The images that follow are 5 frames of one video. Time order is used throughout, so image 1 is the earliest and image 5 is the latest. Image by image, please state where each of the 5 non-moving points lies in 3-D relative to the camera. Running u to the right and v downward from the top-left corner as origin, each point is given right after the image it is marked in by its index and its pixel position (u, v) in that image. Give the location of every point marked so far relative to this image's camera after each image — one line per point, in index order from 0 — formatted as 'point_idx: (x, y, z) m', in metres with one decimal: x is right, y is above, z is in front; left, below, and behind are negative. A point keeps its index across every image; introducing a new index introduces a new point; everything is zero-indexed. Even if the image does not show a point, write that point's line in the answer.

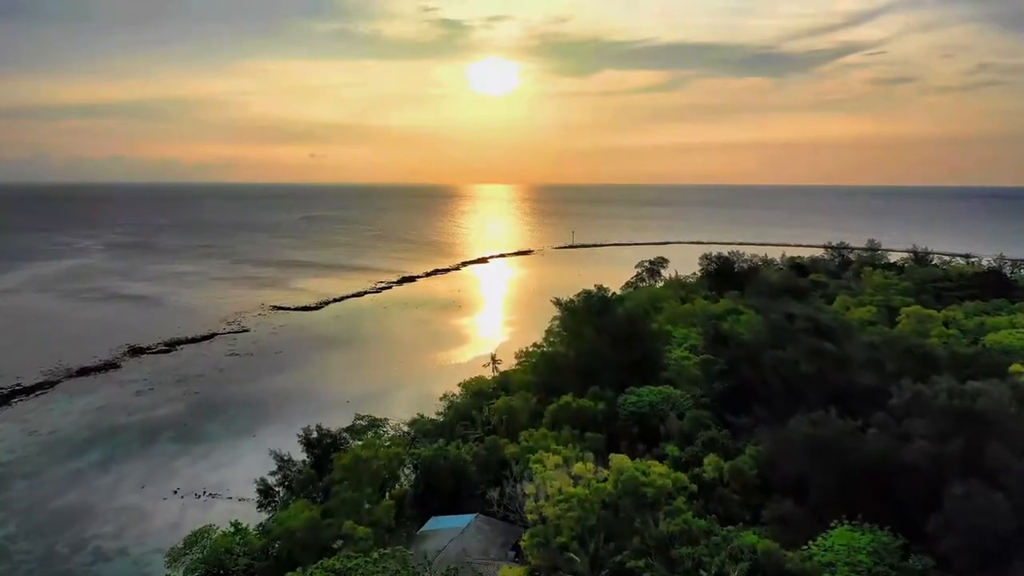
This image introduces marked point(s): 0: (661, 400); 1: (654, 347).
0: (+3.6, -2.7, +15.6) m
1: (+4.2, -1.7, +19.0) m
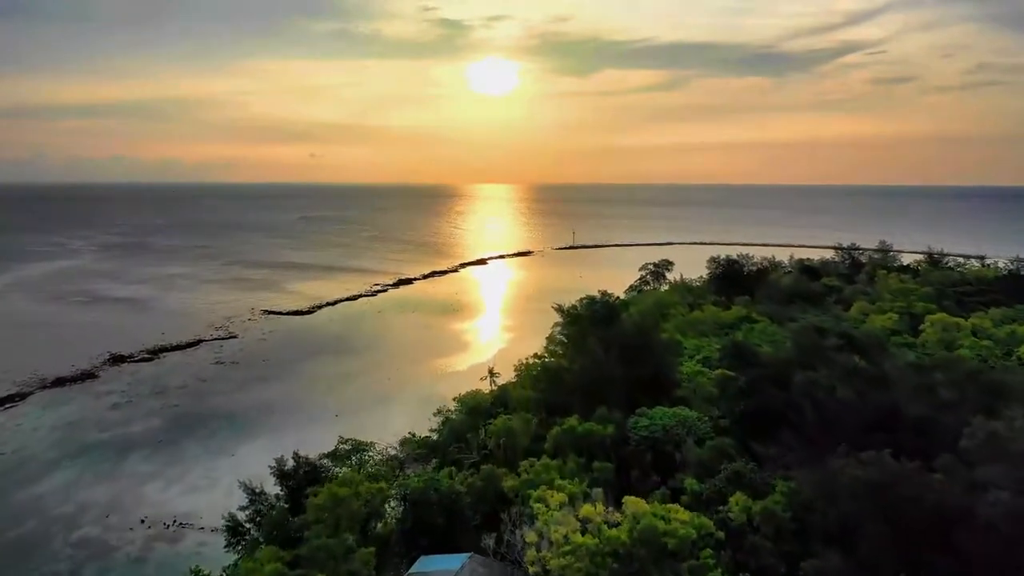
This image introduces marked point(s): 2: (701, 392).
0: (+3.6, -2.9, +14.1) m
1: (+4.2, -2.0, +17.5) m
2: (+4.7, -2.6, +16.1) m
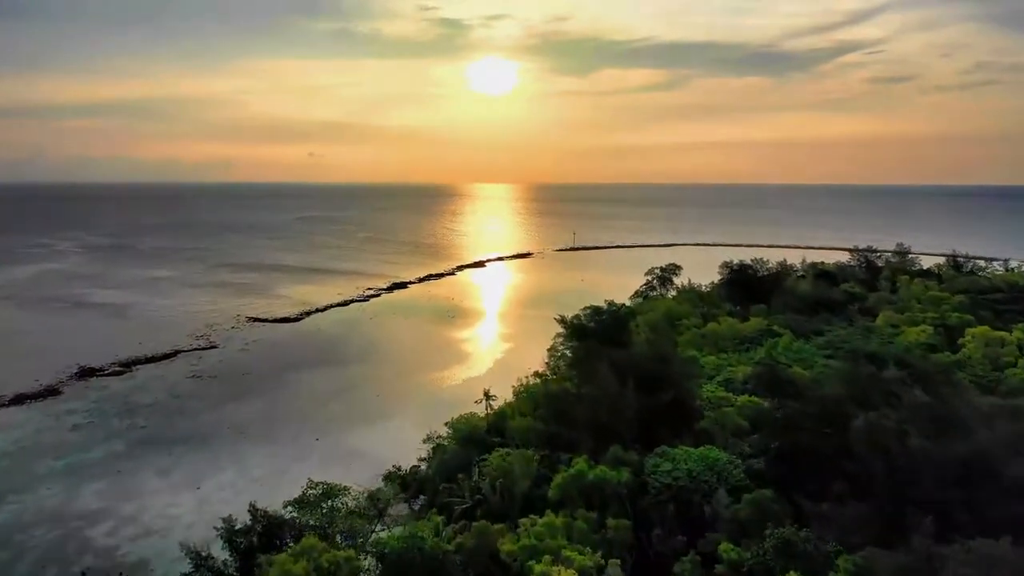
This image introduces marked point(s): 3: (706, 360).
0: (+3.5, -3.3, +11.9) m
1: (+4.1, -2.3, +15.3) m
2: (+4.7, -3.0, +13.9) m
3: (+5.8, -2.2, +19.4) m
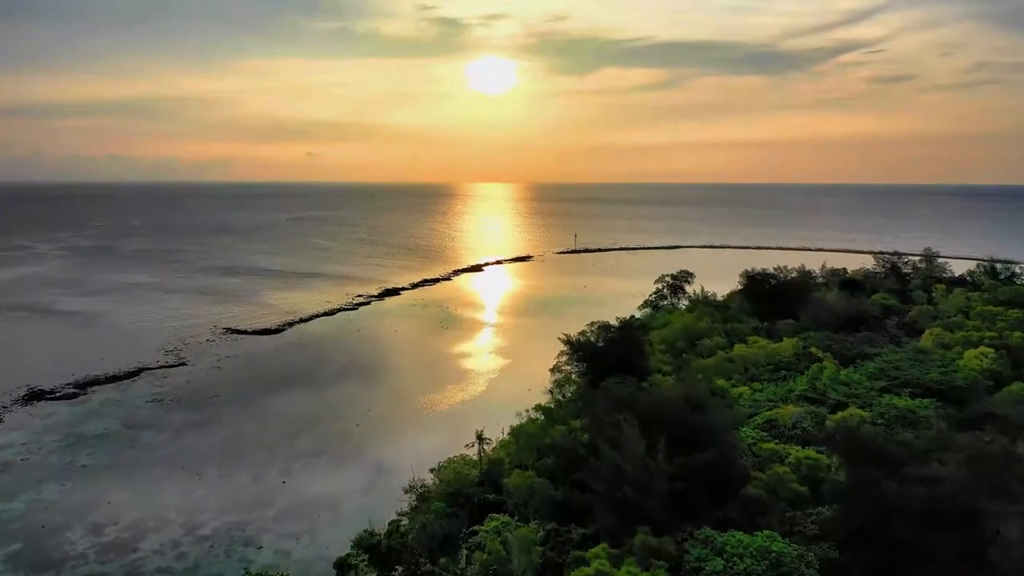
0: (+3.5, -3.8, +8.9) m
1: (+4.1, -2.9, +12.3) m
2: (+4.6, -3.5, +10.9) m
3: (+5.8, -2.7, +16.4) m
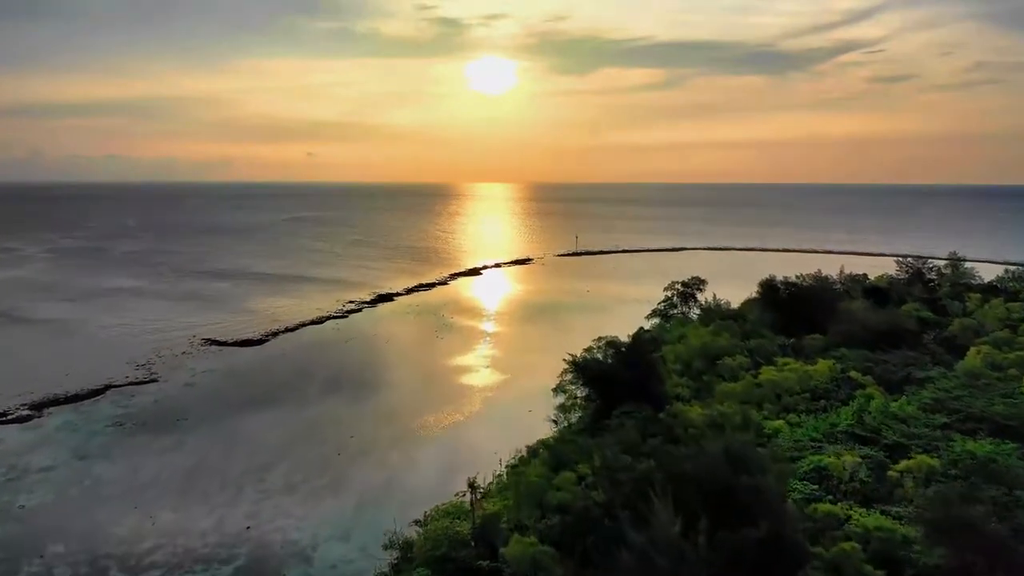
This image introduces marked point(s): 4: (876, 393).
0: (+3.5, -4.2, +6.5) m
1: (+4.1, -3.3, +9.9) m
2: (+4.6, -3.9, +8.5) m
3: (+5.7, -3.1, +14.0) m
4: (+8.9, -2.6, +15.9) m
